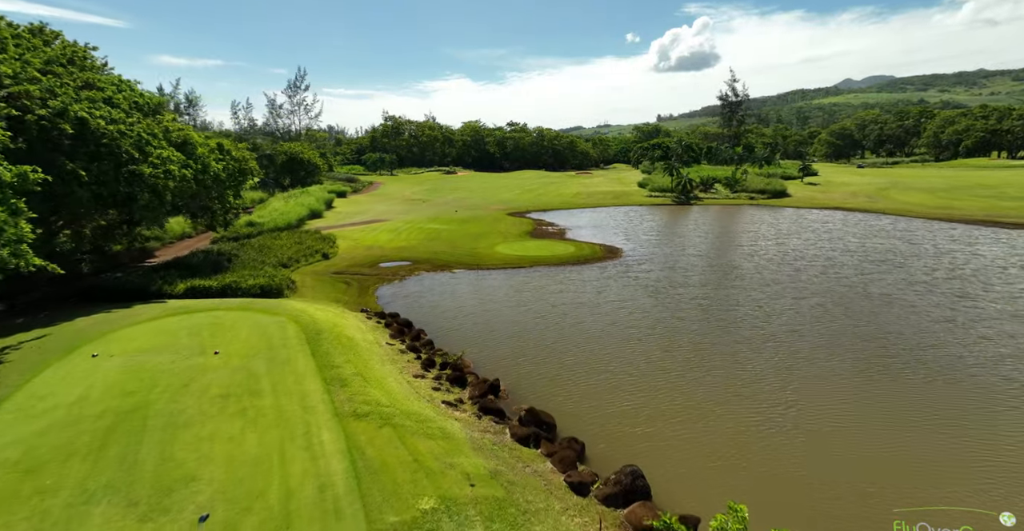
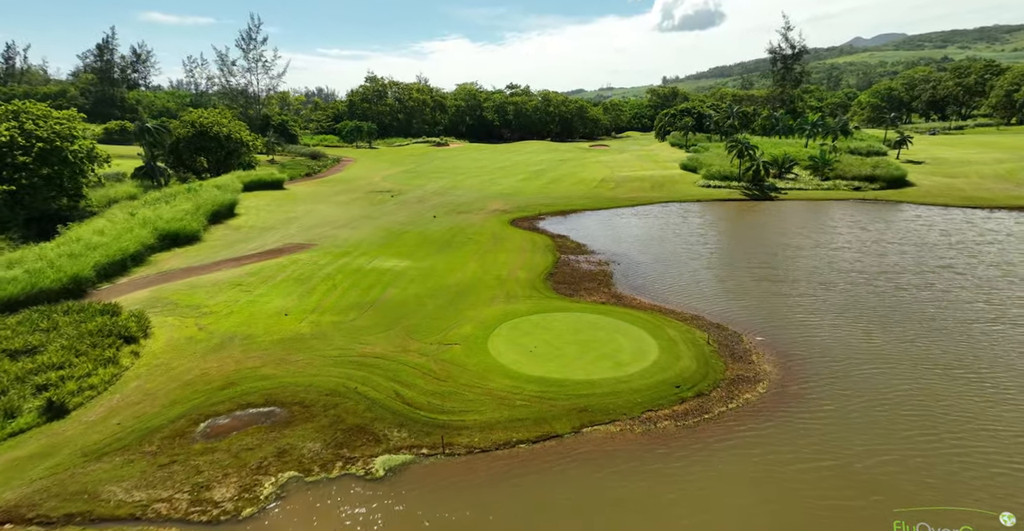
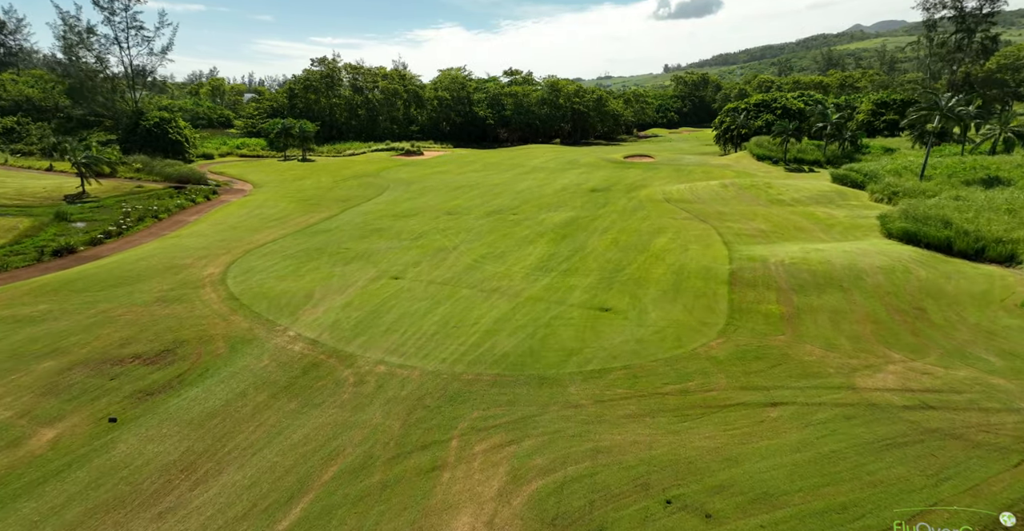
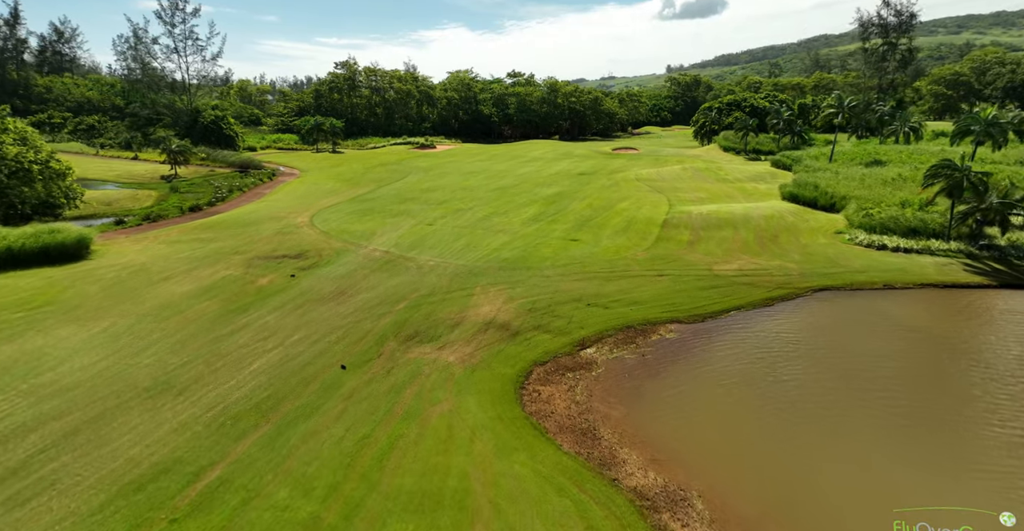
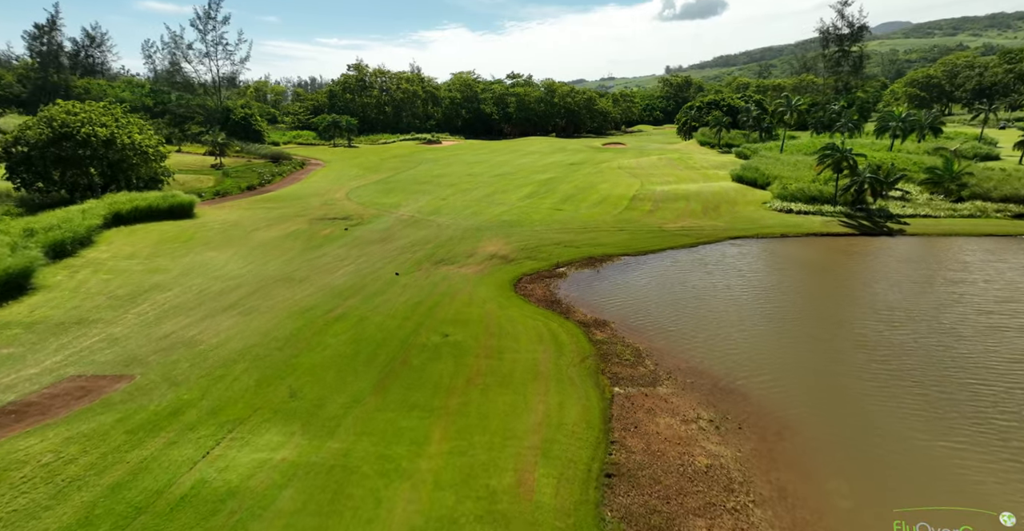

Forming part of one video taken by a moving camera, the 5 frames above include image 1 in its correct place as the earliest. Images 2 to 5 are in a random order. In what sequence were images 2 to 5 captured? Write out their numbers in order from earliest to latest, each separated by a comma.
2, 5, 4, 3
